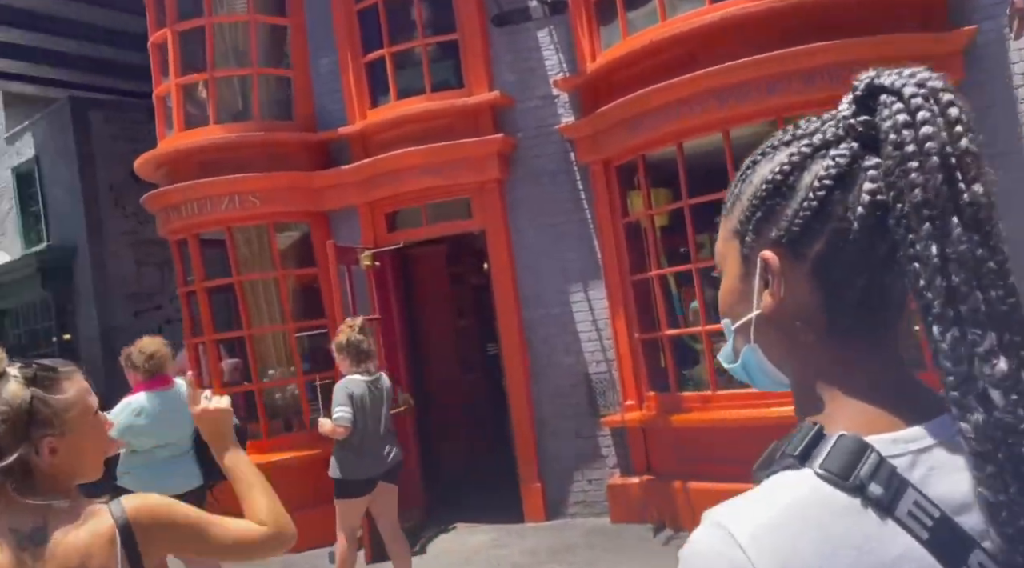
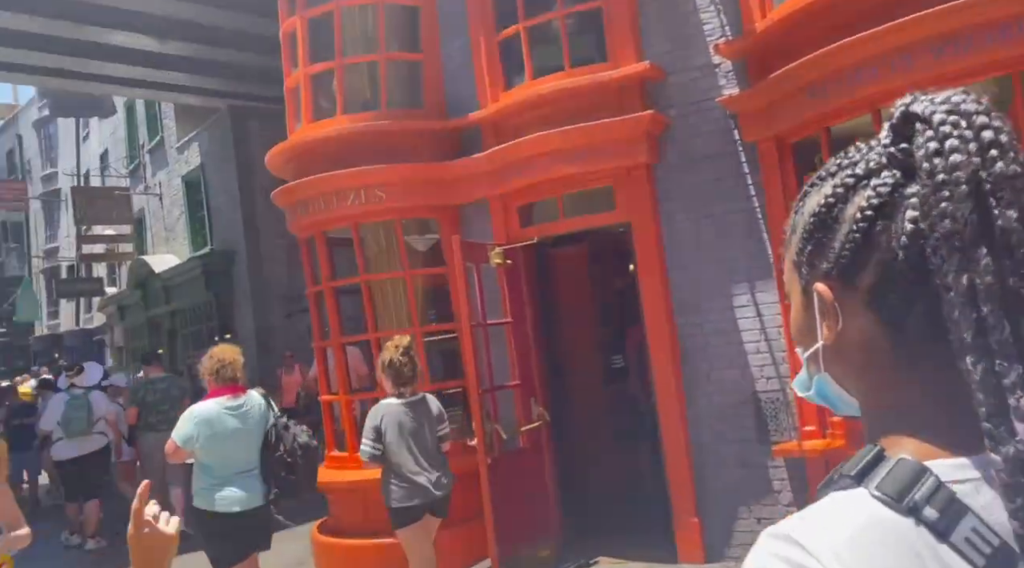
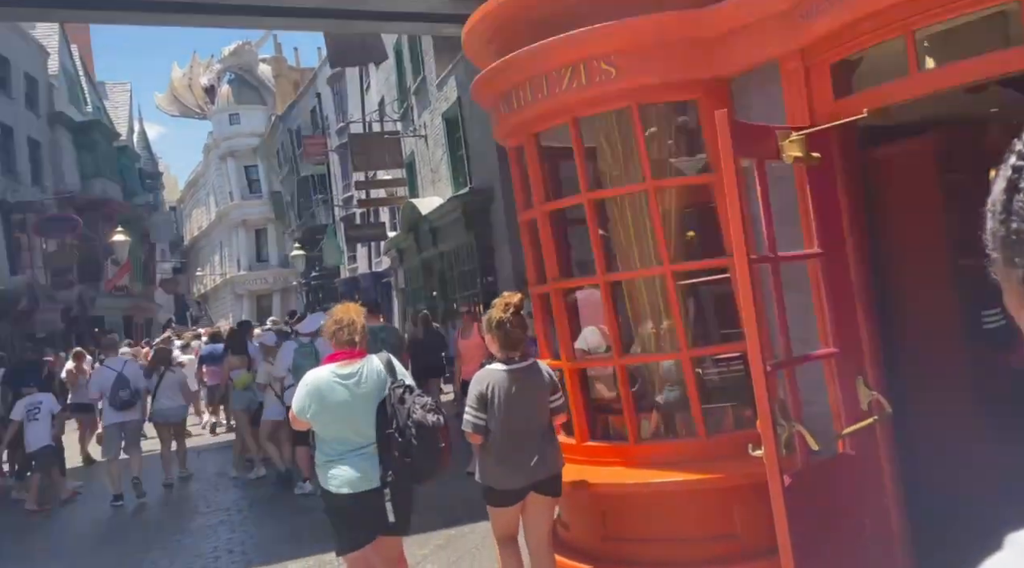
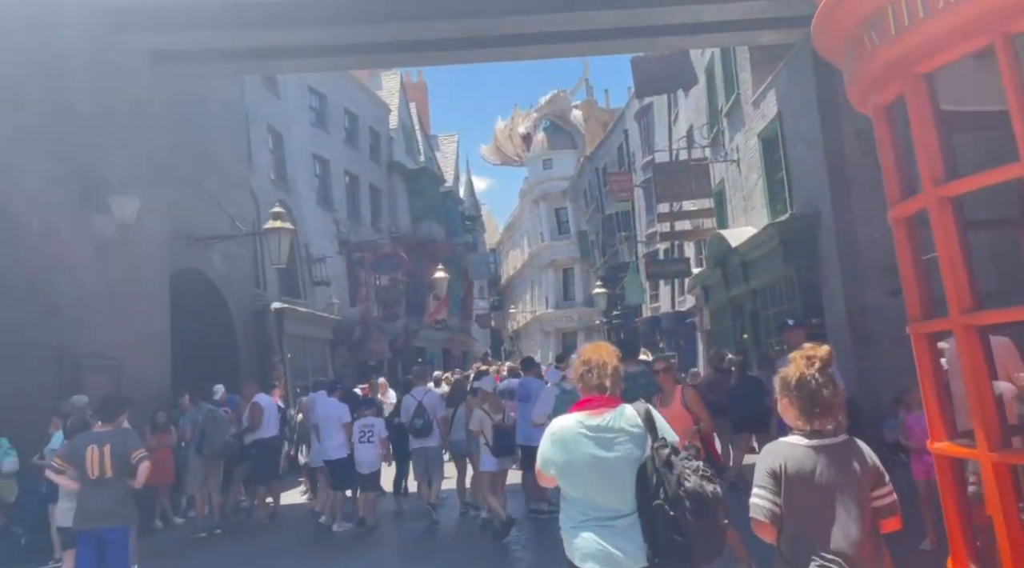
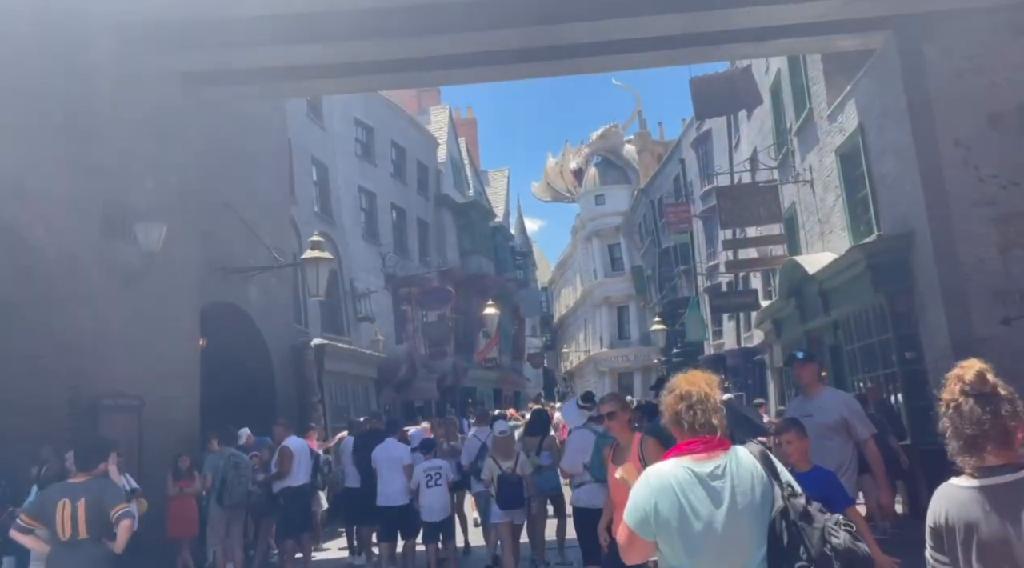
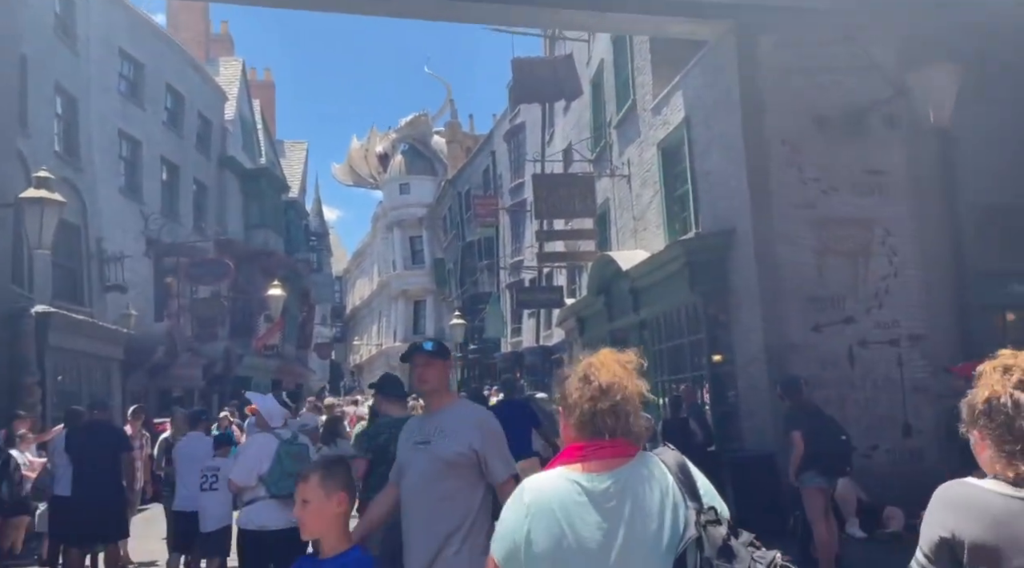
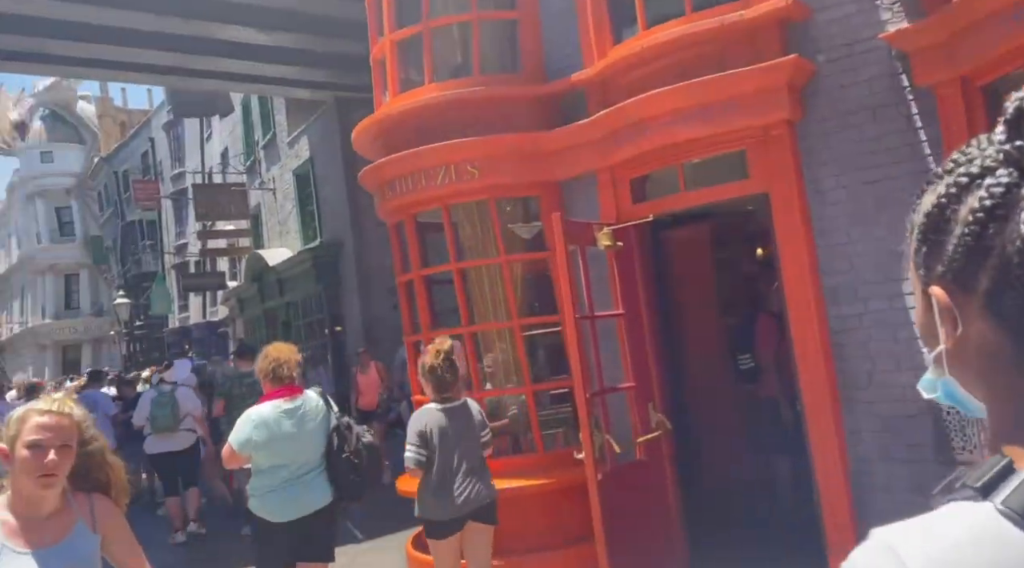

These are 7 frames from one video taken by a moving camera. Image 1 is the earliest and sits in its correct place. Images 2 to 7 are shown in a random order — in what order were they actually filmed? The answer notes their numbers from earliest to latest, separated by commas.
2, 7, 3, 4, 5, 6
